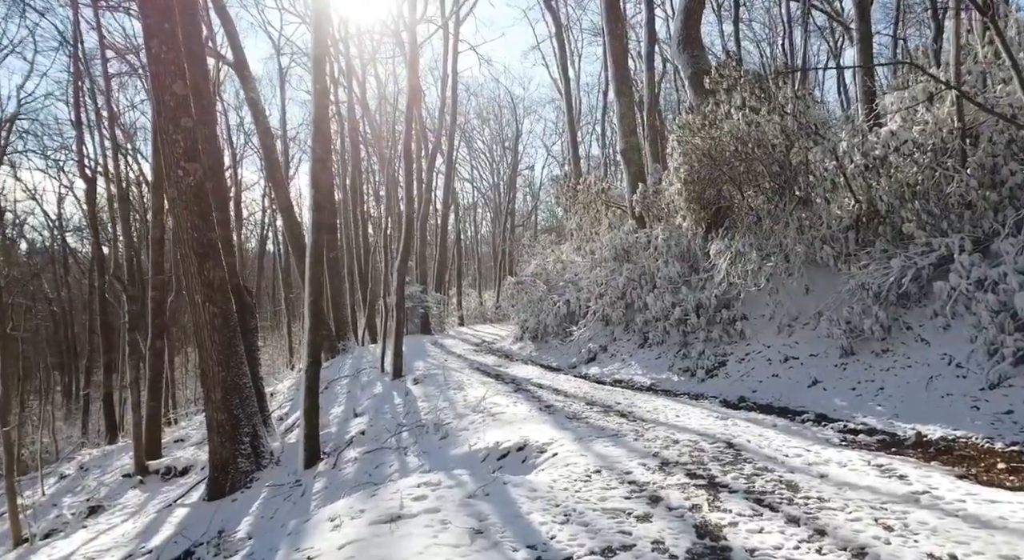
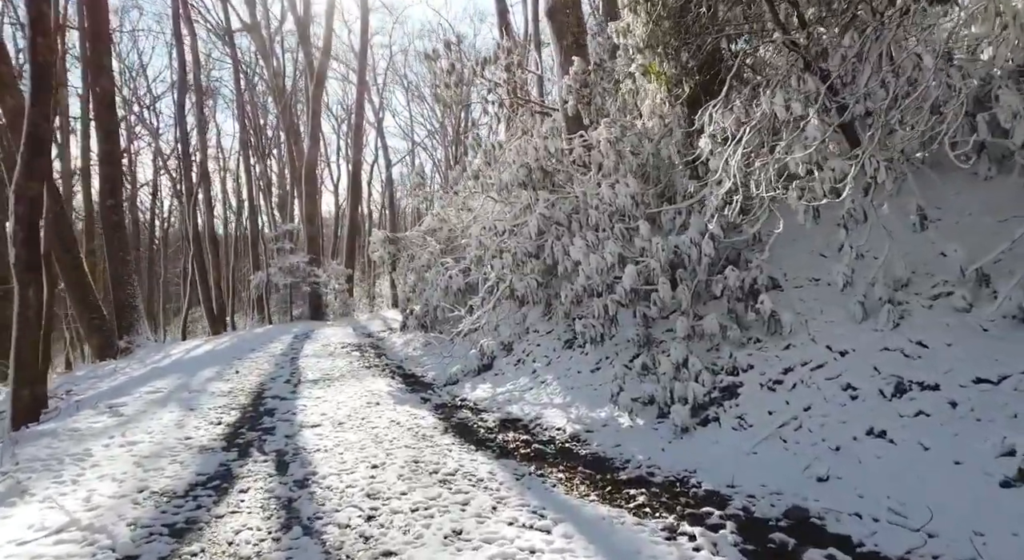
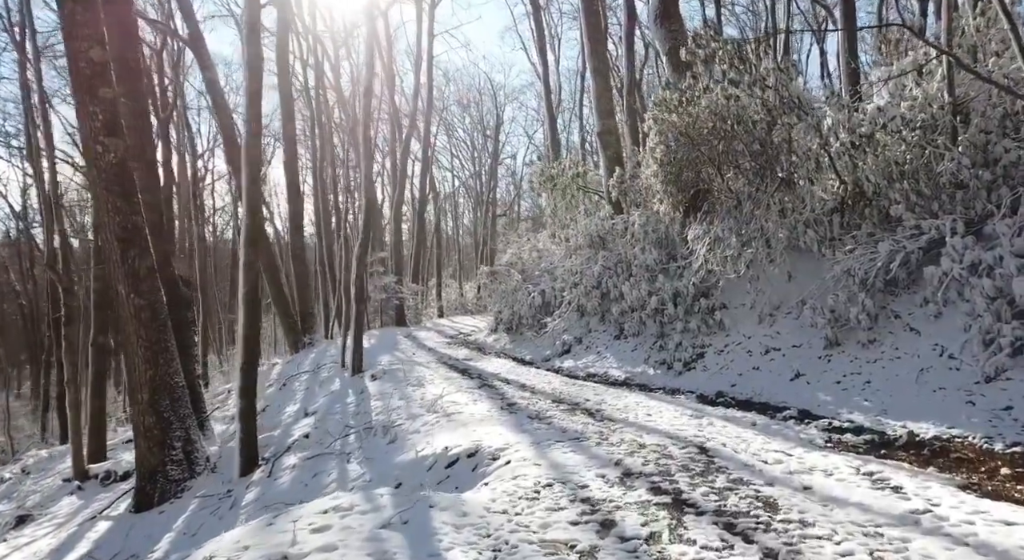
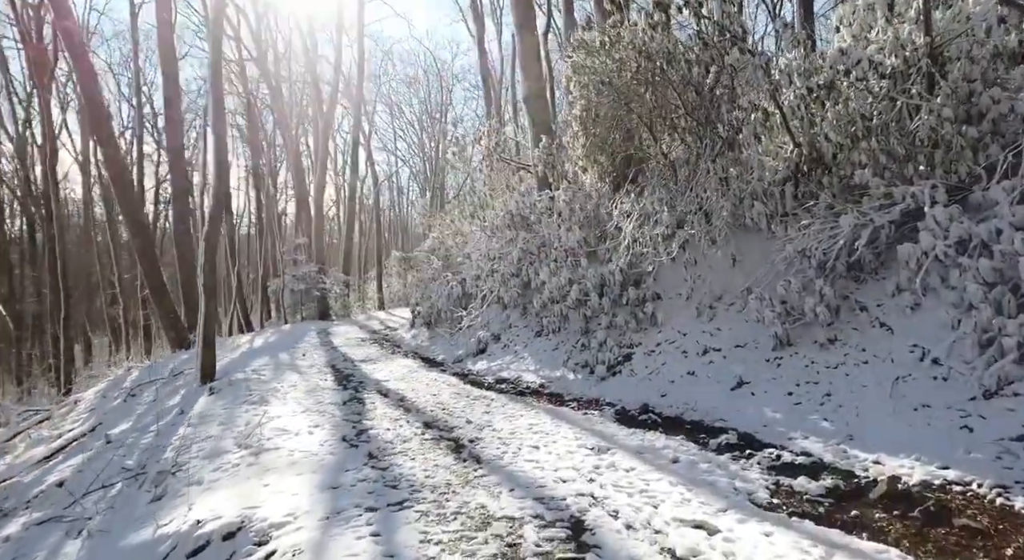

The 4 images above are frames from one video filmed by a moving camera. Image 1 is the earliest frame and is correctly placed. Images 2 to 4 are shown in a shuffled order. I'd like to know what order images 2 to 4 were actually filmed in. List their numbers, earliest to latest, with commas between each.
3, 4, 2
